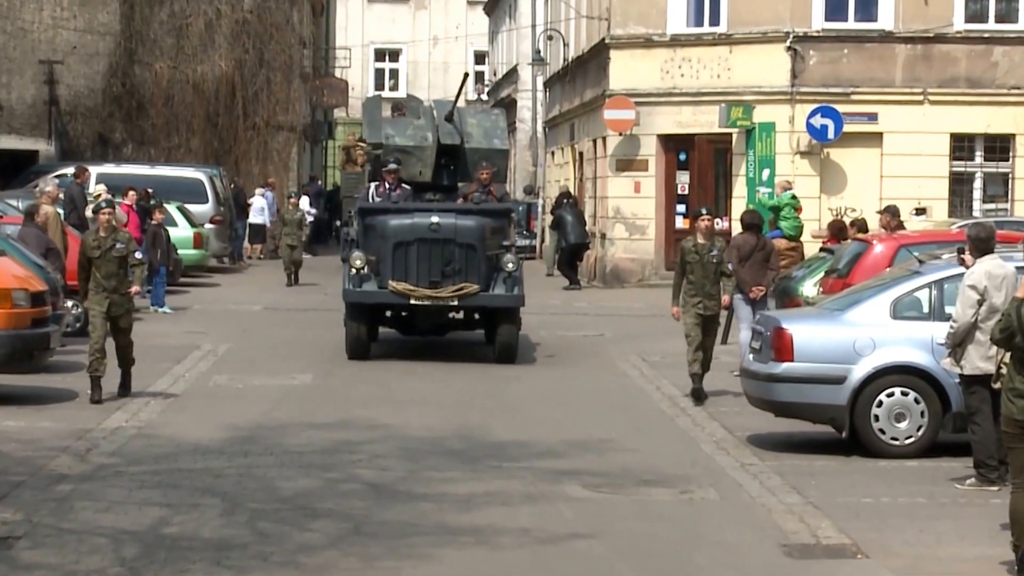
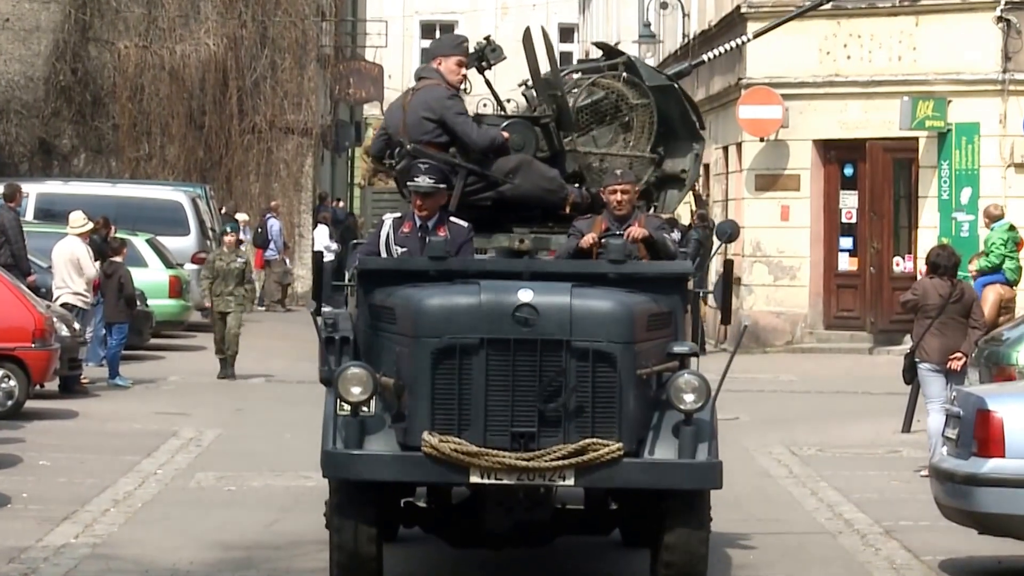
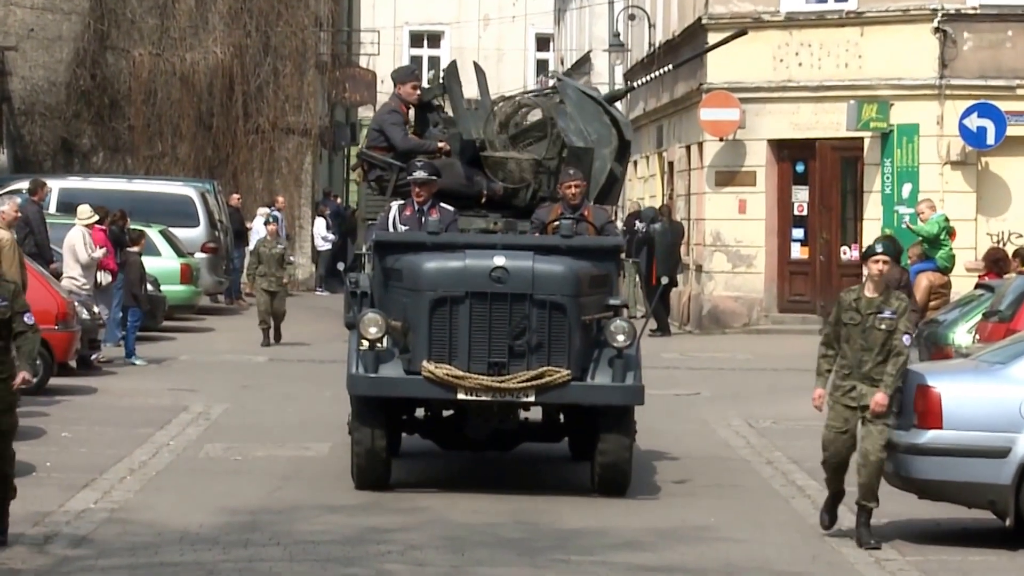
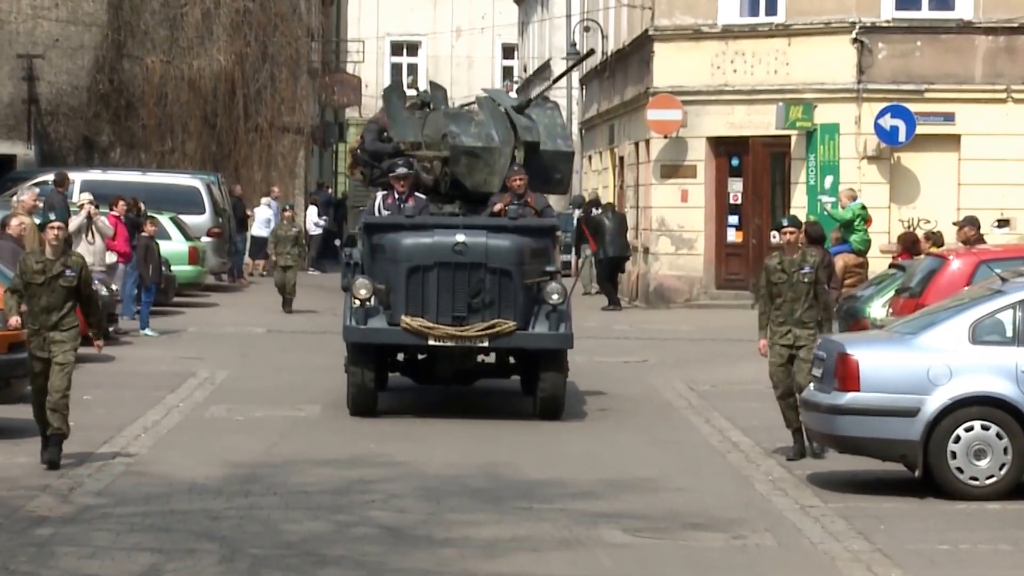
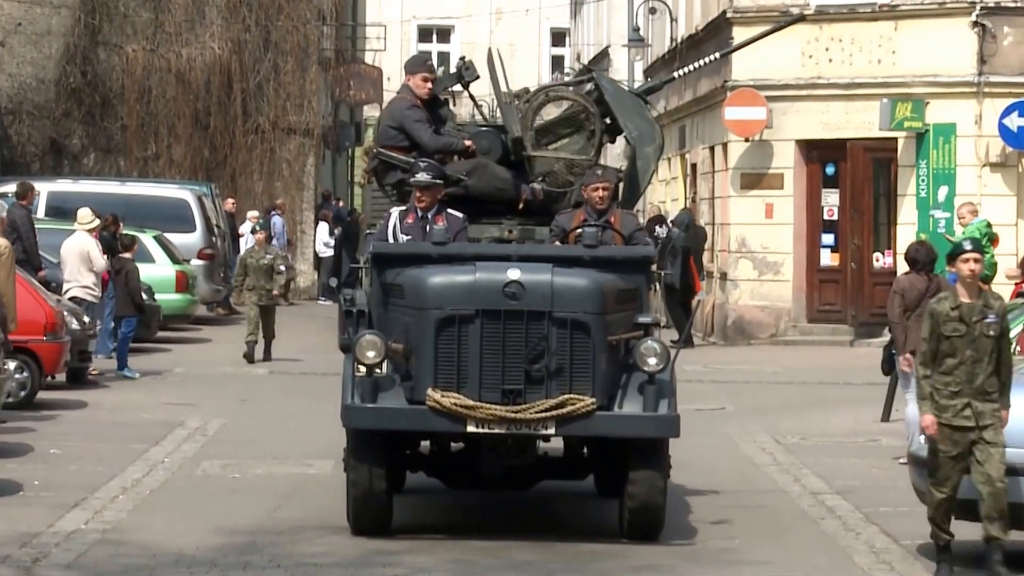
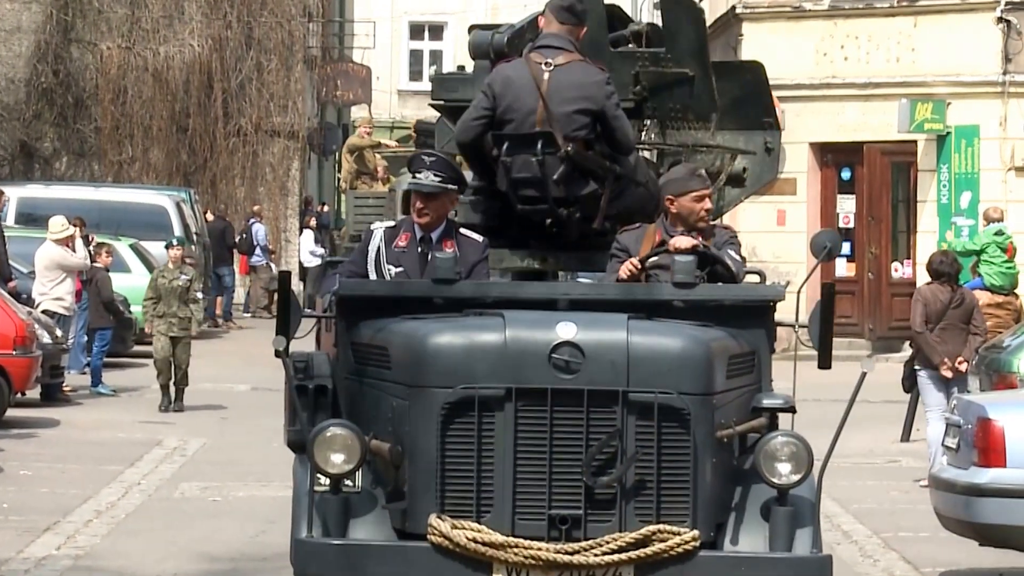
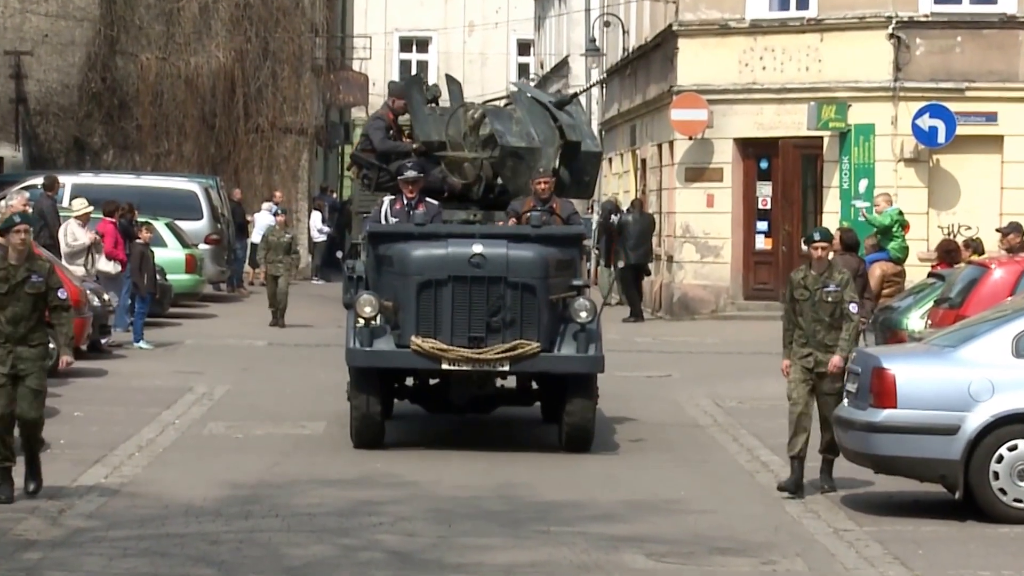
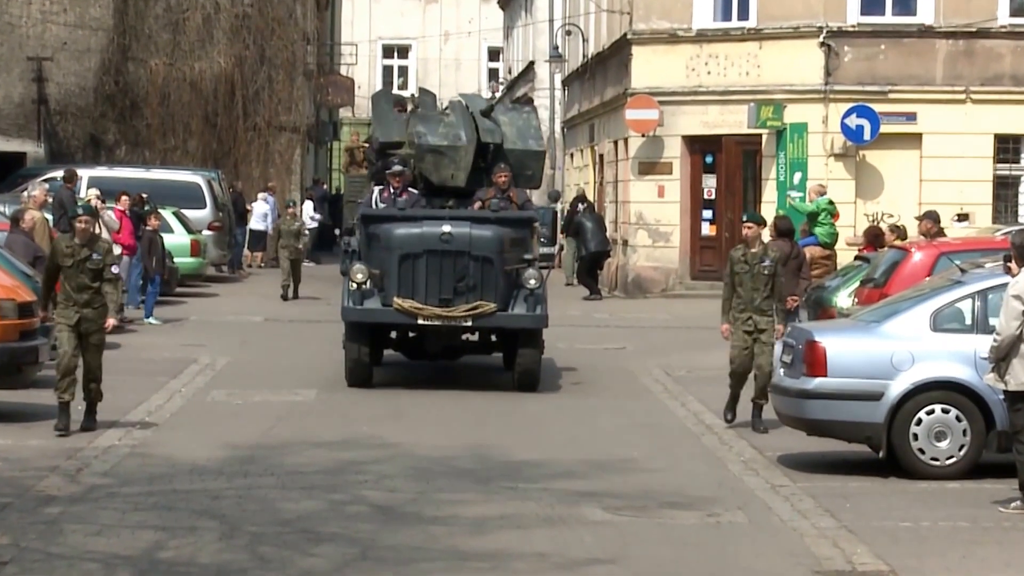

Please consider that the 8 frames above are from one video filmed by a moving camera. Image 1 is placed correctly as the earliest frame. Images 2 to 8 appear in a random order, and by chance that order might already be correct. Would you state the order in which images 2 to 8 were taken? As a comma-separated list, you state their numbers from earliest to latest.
8, 4, 7, 3, 5, 2, 6
